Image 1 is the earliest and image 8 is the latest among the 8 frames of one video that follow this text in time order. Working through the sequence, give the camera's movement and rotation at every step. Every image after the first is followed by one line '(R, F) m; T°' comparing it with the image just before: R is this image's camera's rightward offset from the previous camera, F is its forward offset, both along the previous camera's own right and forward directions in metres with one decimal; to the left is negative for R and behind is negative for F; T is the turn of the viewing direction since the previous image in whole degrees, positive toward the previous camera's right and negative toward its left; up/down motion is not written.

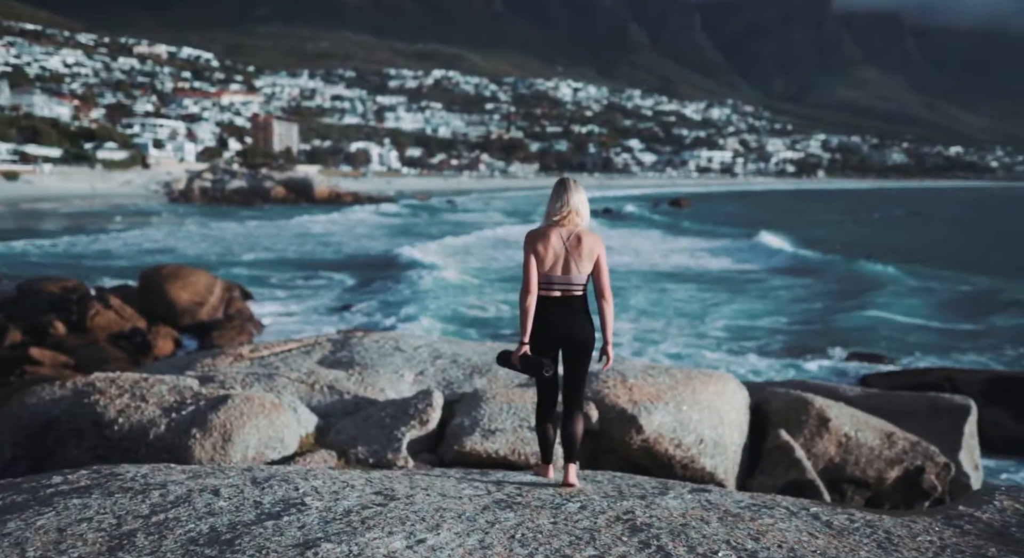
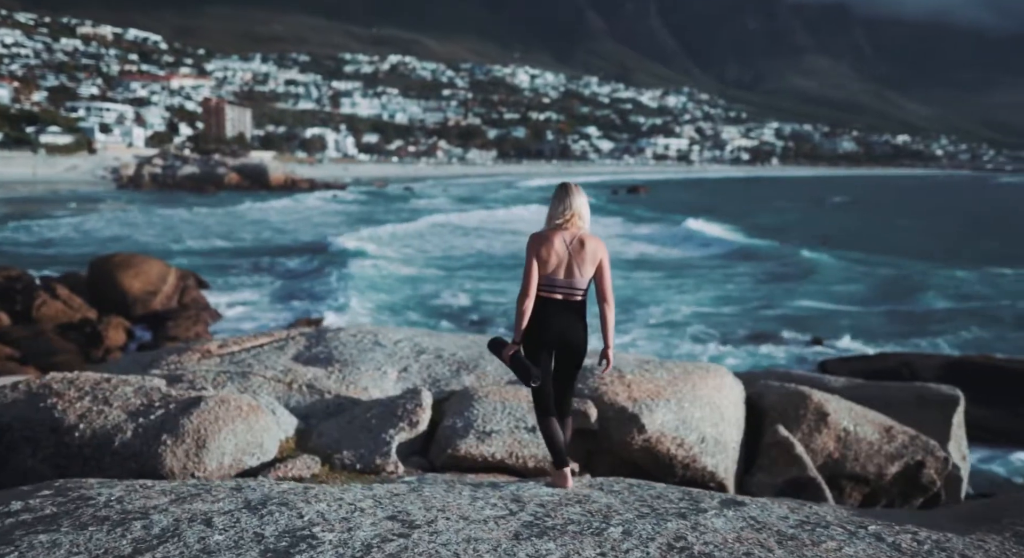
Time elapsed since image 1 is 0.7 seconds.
(-0.2, +0.3) m; +3°
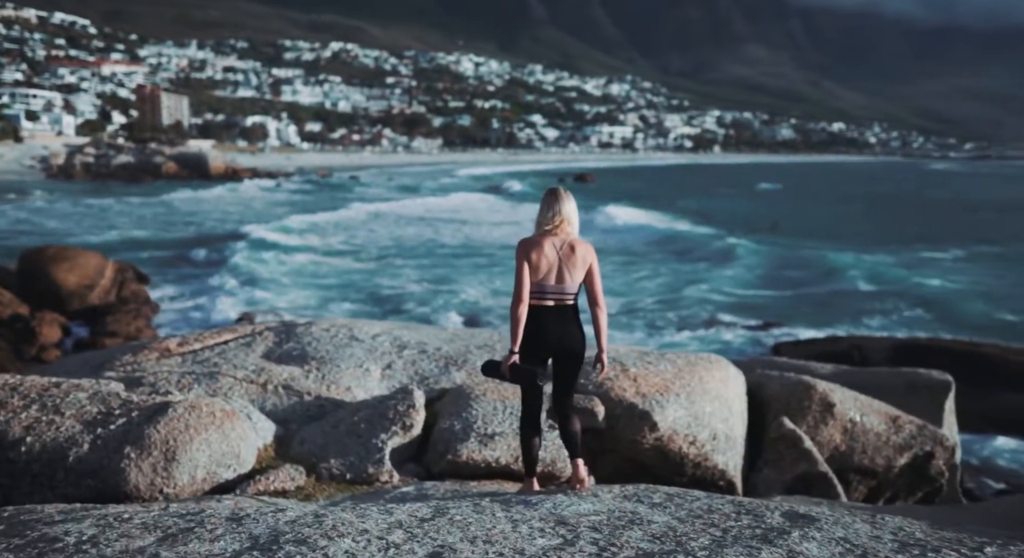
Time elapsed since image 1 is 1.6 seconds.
(-0.3, +0.4) m; +4°
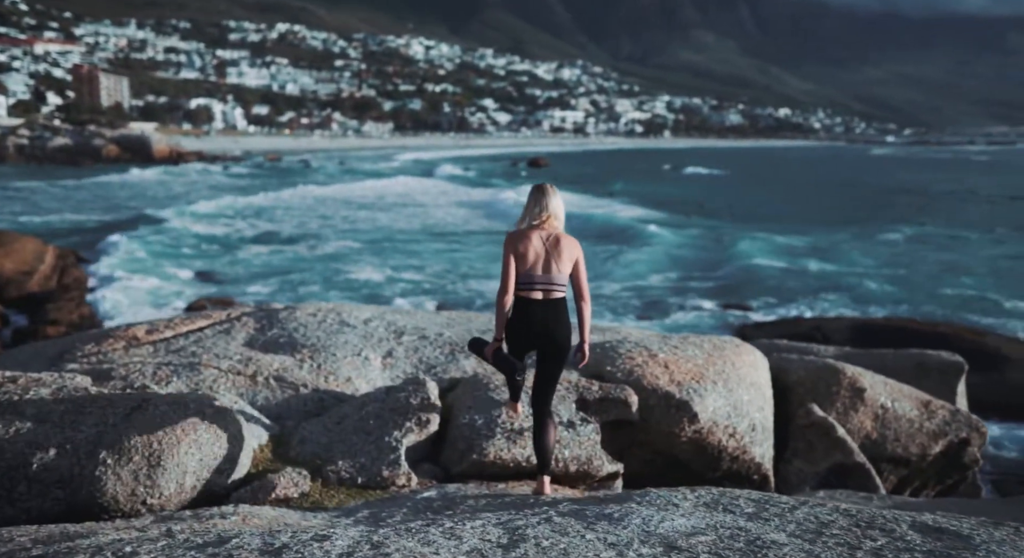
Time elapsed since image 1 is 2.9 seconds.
(-0.4, +0.5) m; +3°
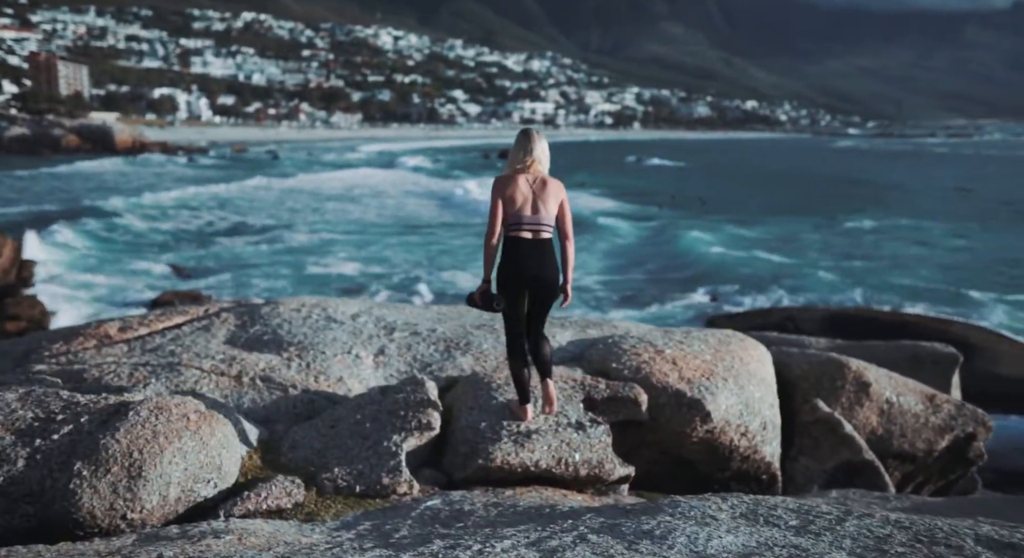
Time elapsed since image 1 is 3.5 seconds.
(-0.2, +0.2) m; +2°
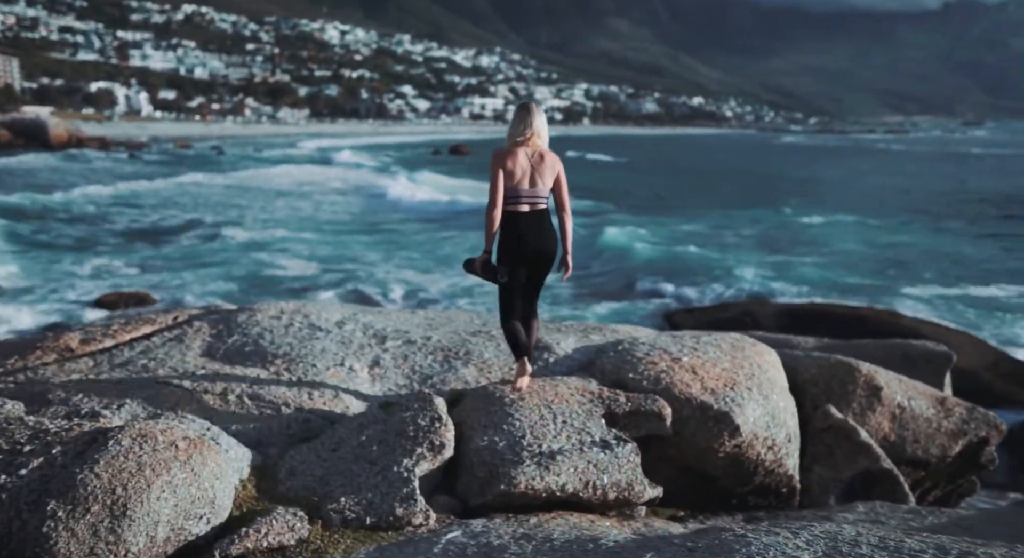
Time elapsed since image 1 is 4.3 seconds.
(-0.3, +0.3) m; +3°
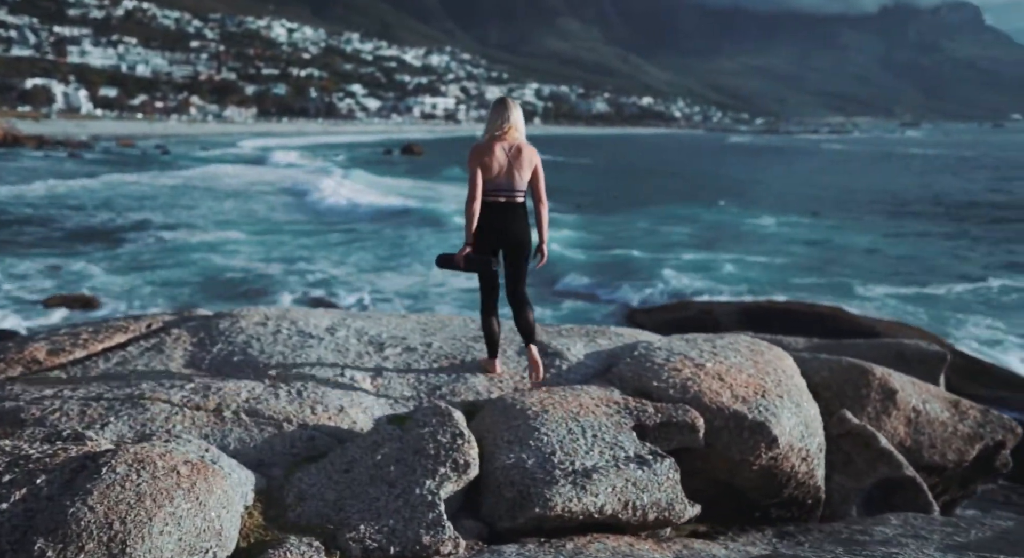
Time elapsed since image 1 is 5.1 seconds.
(-0.3, +0.3) m; +3°
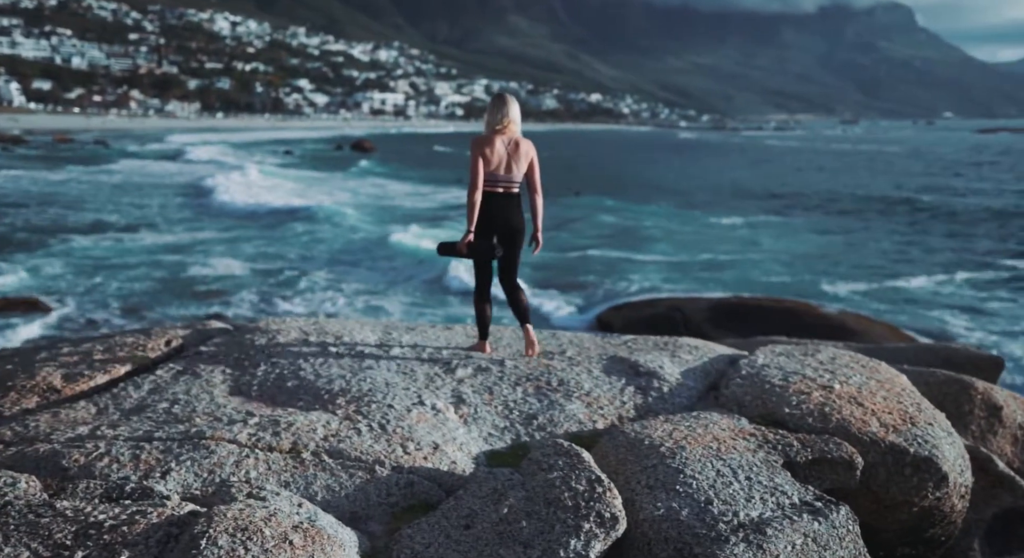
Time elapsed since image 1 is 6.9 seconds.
(-0.6, +0.5) m; +3°
